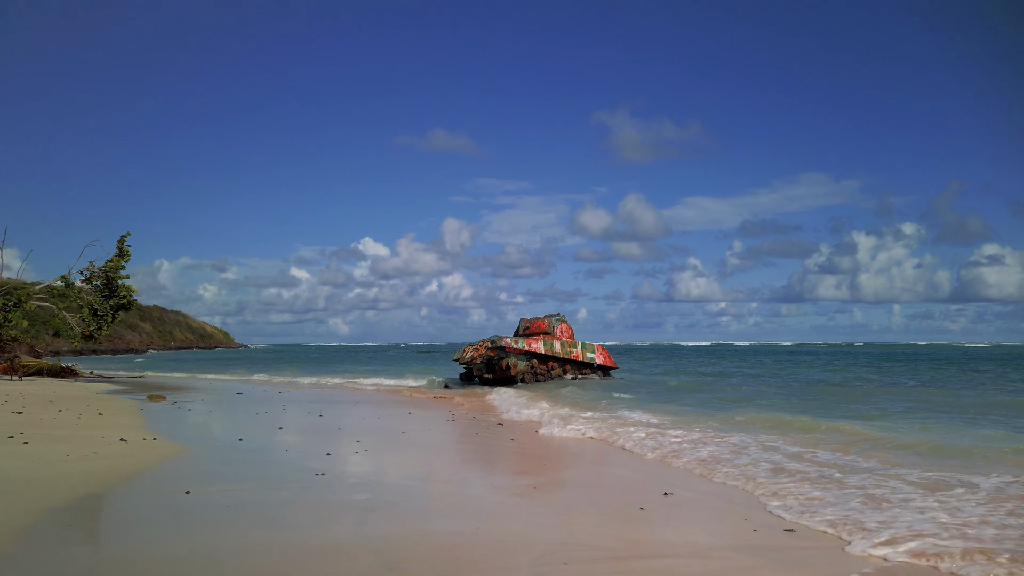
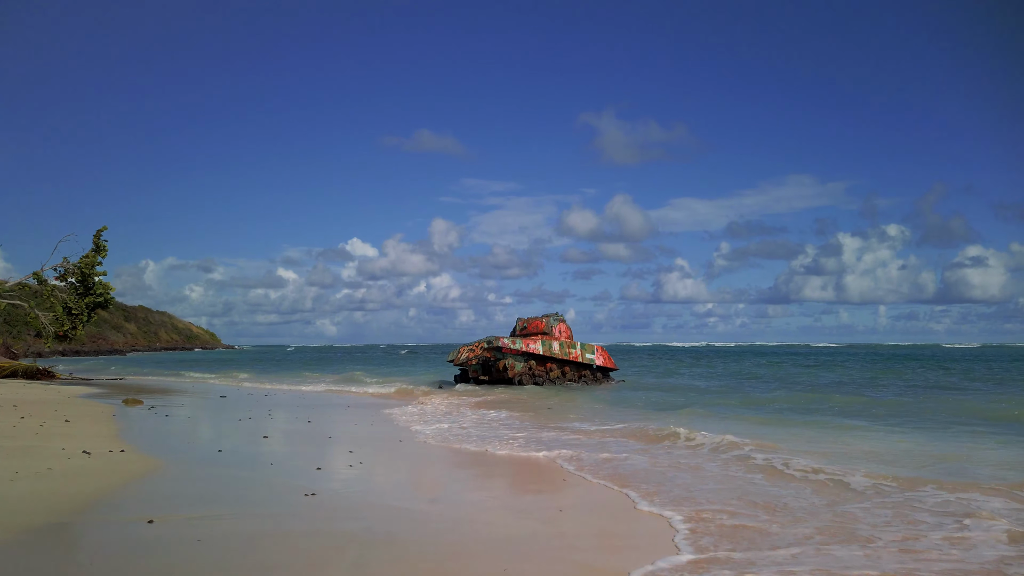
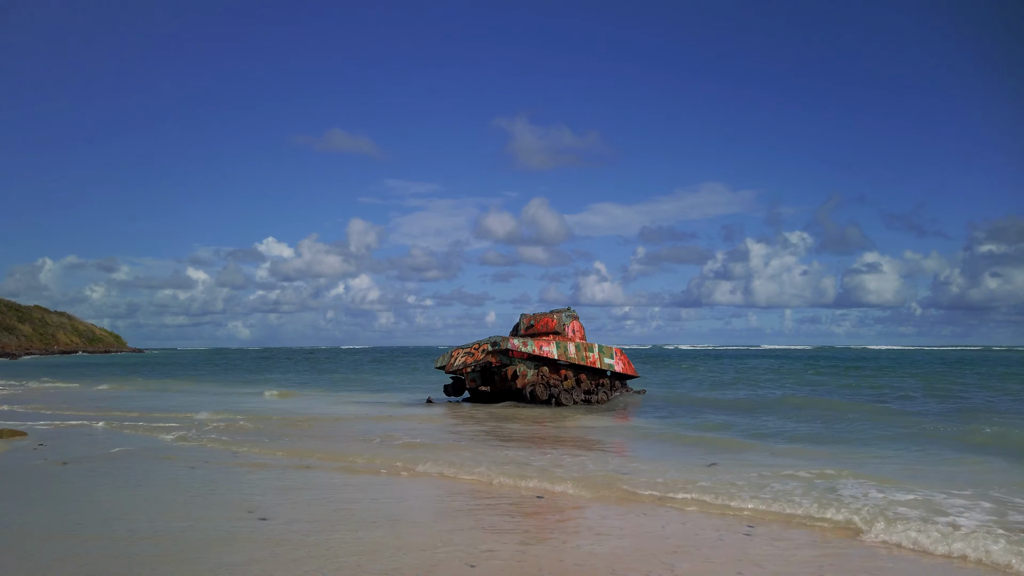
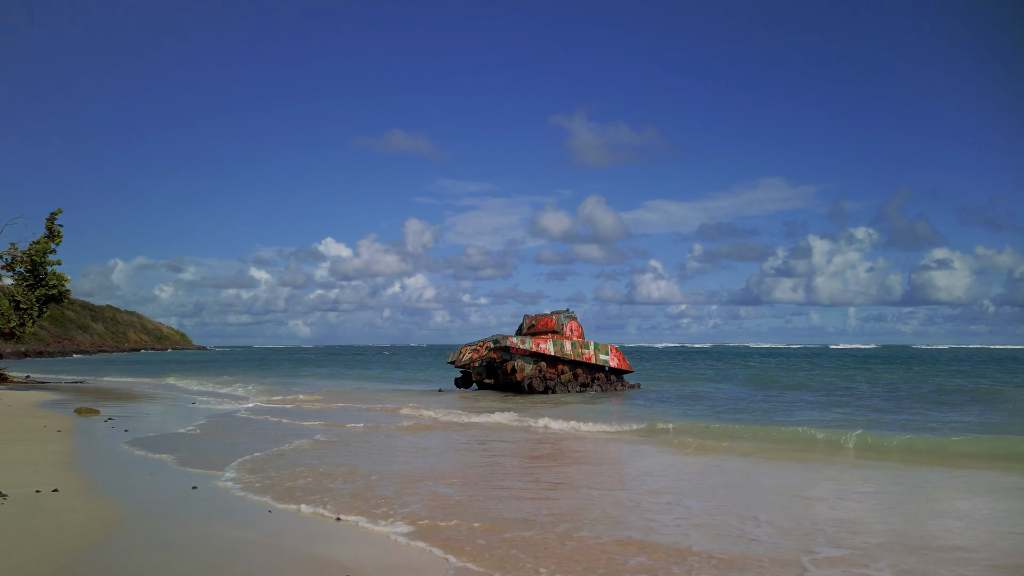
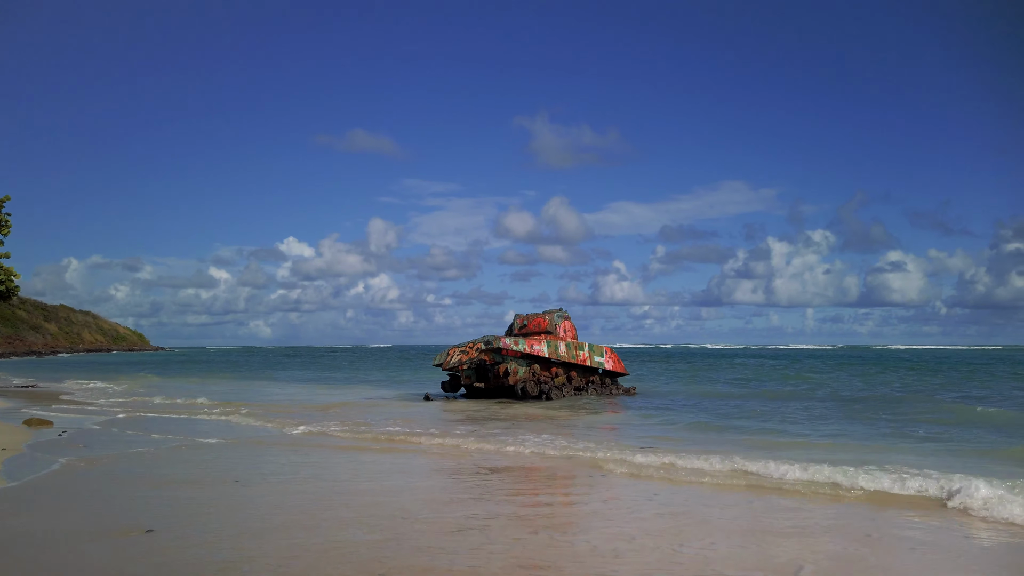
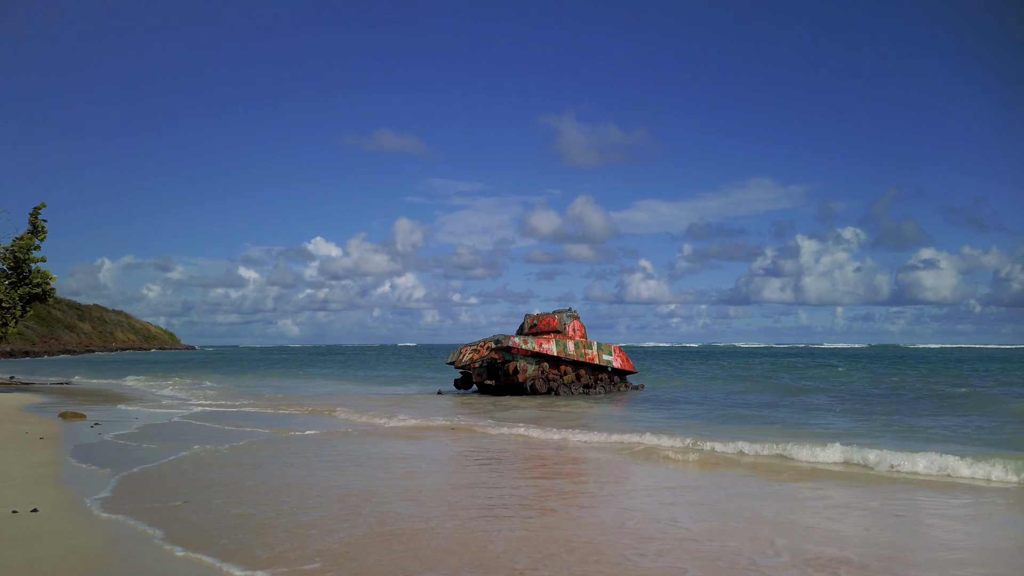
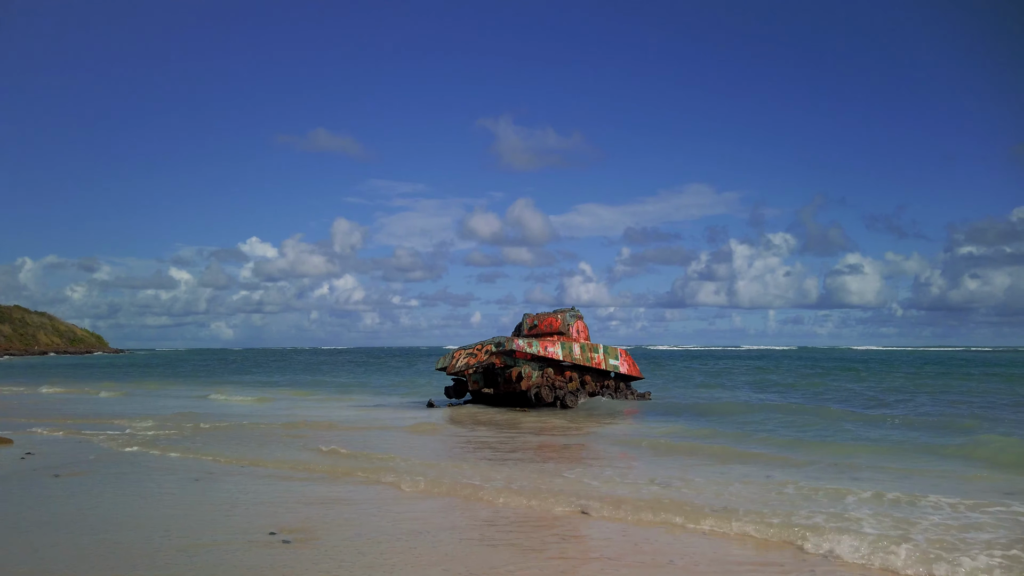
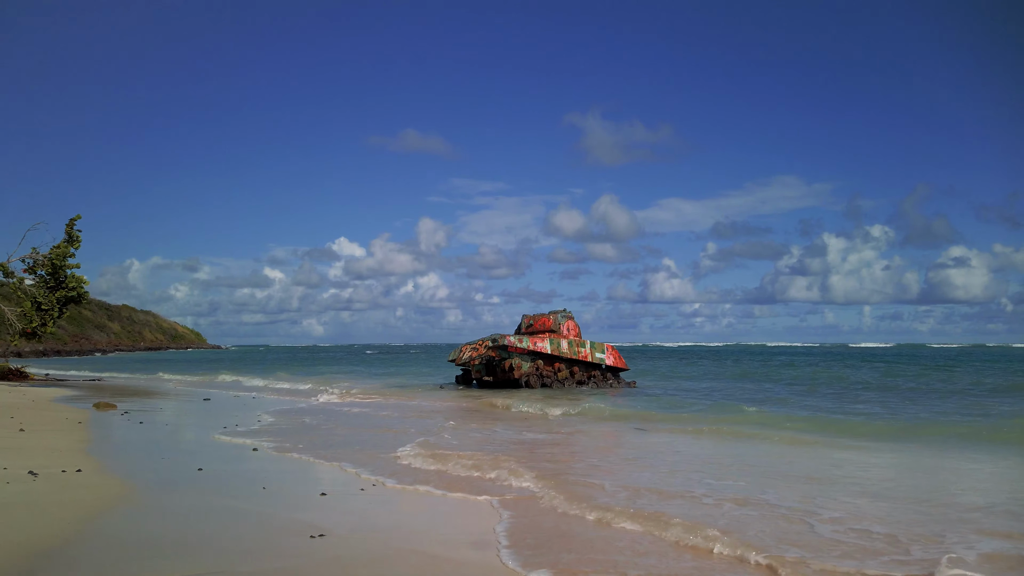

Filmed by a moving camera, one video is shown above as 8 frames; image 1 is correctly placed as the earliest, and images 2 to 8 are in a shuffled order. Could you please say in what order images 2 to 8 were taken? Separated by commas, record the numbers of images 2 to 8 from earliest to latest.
2, 8, 4, 6, 5, 3, 7
